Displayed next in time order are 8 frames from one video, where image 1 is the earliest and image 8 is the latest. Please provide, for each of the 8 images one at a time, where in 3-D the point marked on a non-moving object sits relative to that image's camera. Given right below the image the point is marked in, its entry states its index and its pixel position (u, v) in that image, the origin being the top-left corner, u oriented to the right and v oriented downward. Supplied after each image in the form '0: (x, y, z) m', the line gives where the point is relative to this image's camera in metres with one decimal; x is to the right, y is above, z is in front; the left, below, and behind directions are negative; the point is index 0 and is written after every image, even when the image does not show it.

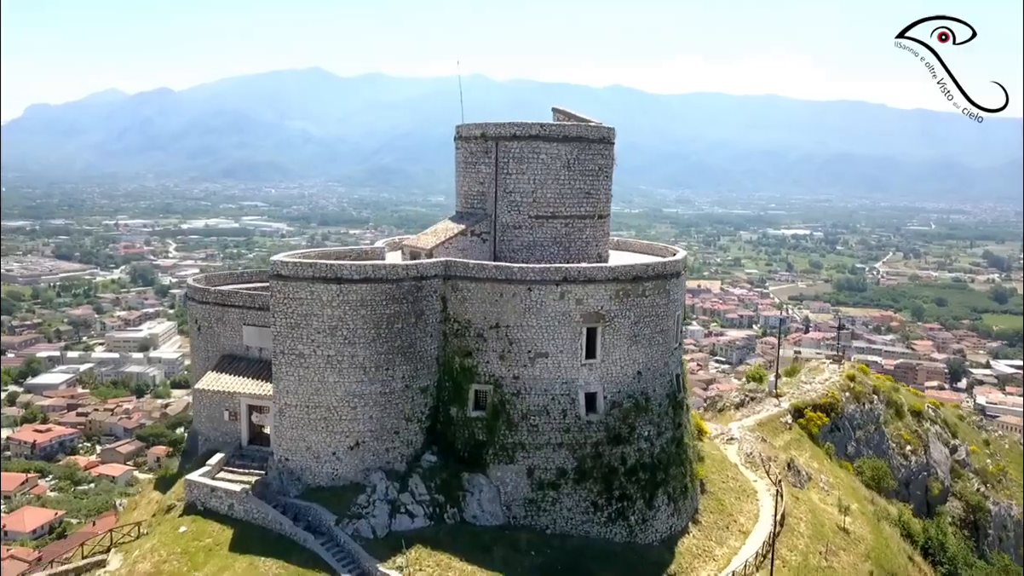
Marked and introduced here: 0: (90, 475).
0: (-7.5, -3.3, +14.6) m
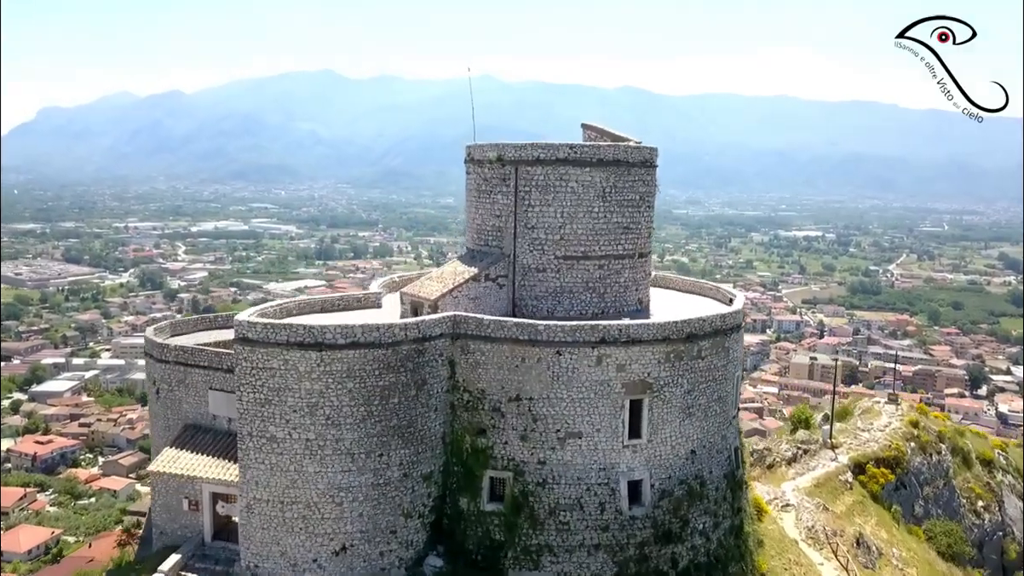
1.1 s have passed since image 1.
0: (-7.3, -3.5, +14.3) m
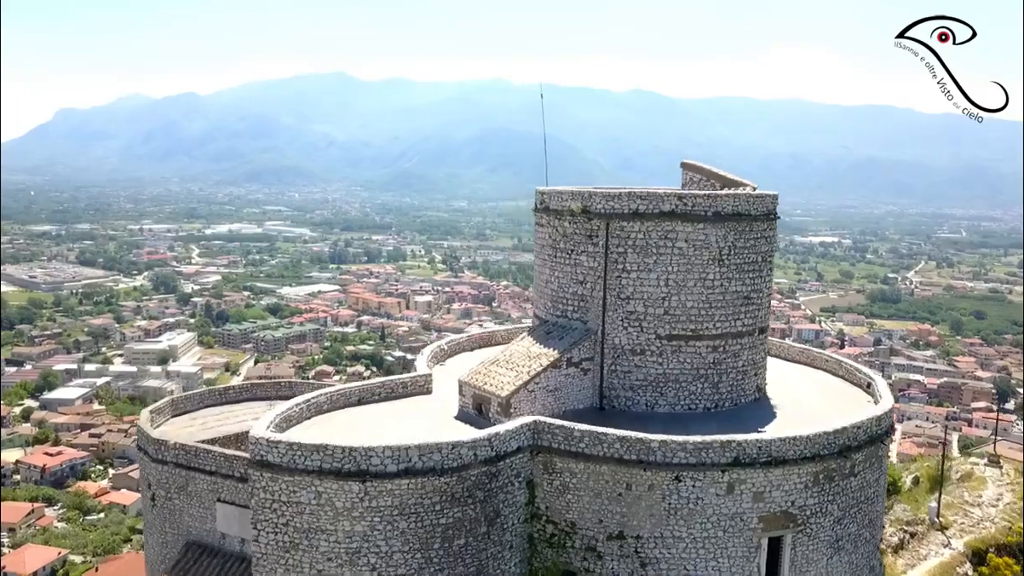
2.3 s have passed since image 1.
0: (-7.0, -3.6, +13.9) m
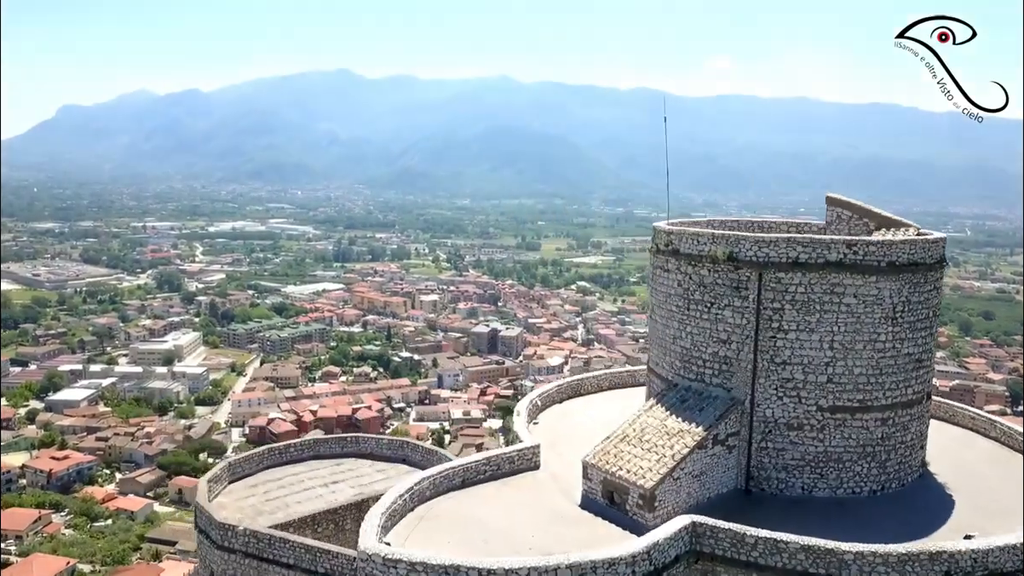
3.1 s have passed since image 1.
0: (-6.8, -3.7, +13.7) m
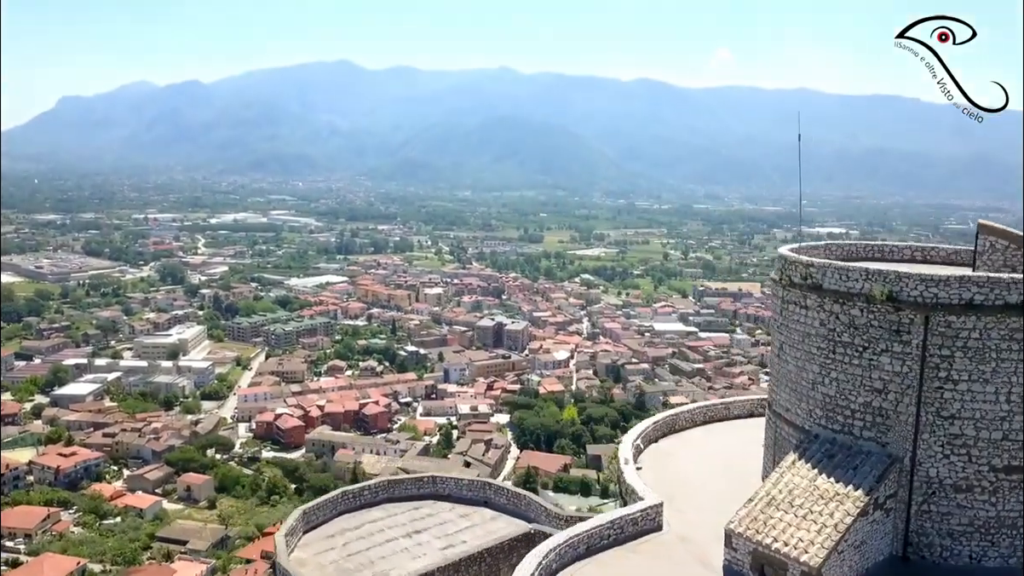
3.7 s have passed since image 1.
0: (-6.6, -3.6, +13.6) m
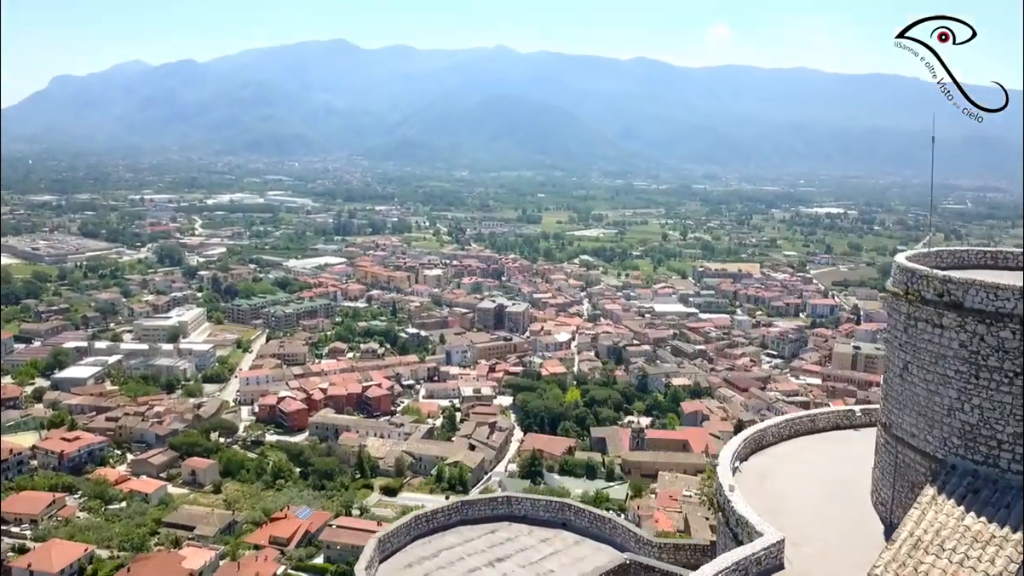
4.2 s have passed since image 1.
0: (-6.5, -3.3, +13.5) m
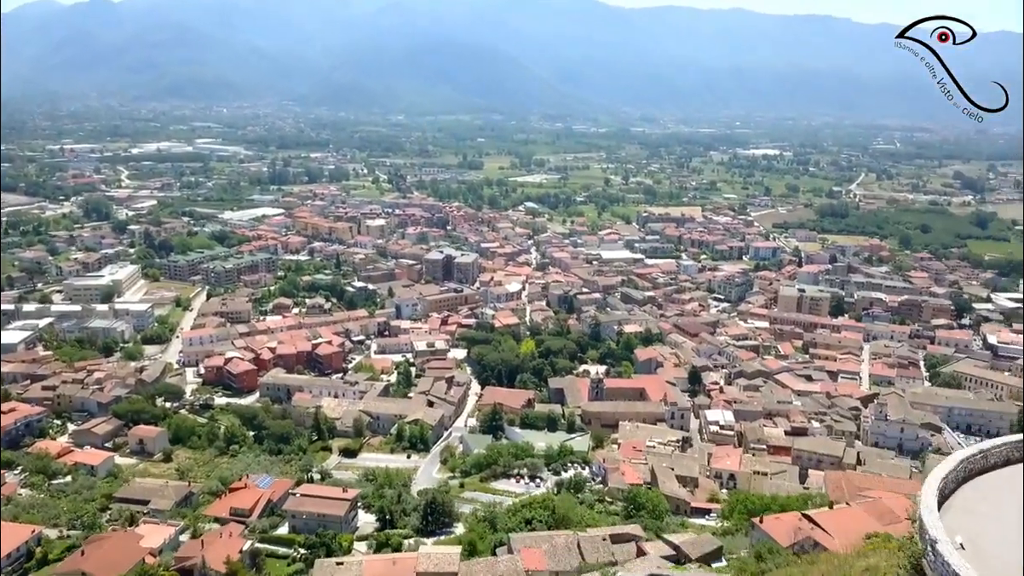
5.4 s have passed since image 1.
0: (-7.0, -2.8, +12.9) m
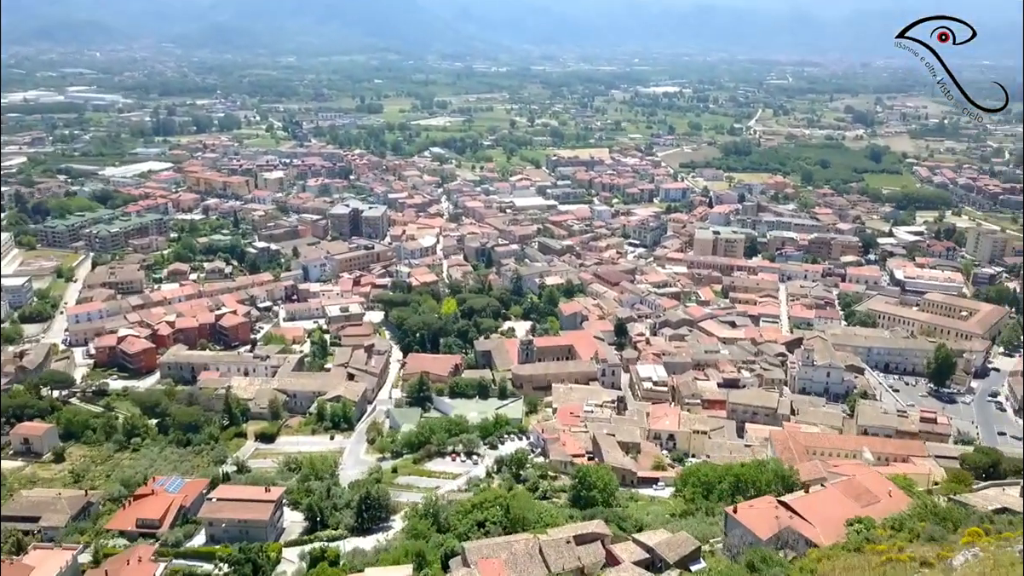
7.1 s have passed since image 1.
0: (-7.9, -2.6, +11.3) m
